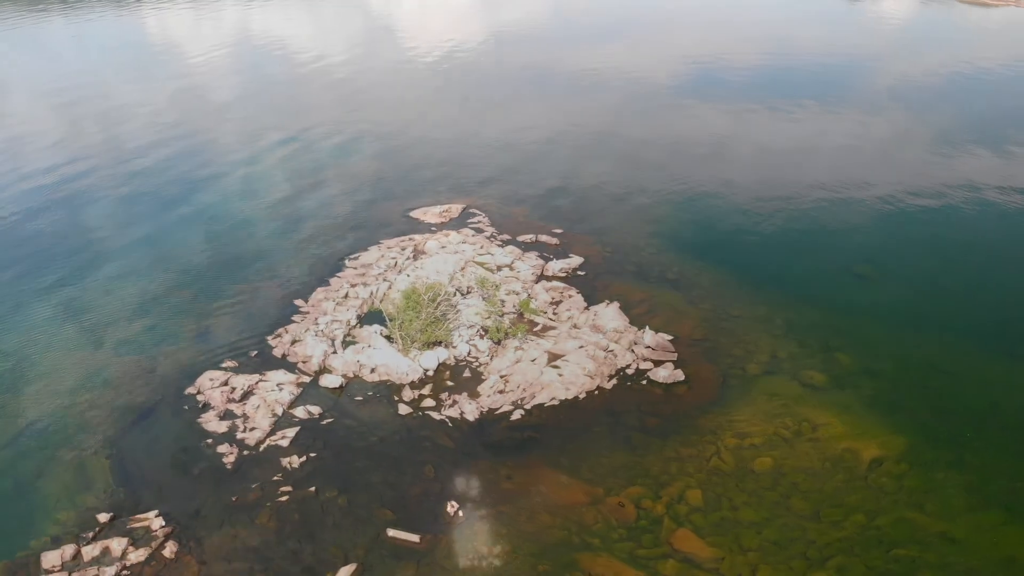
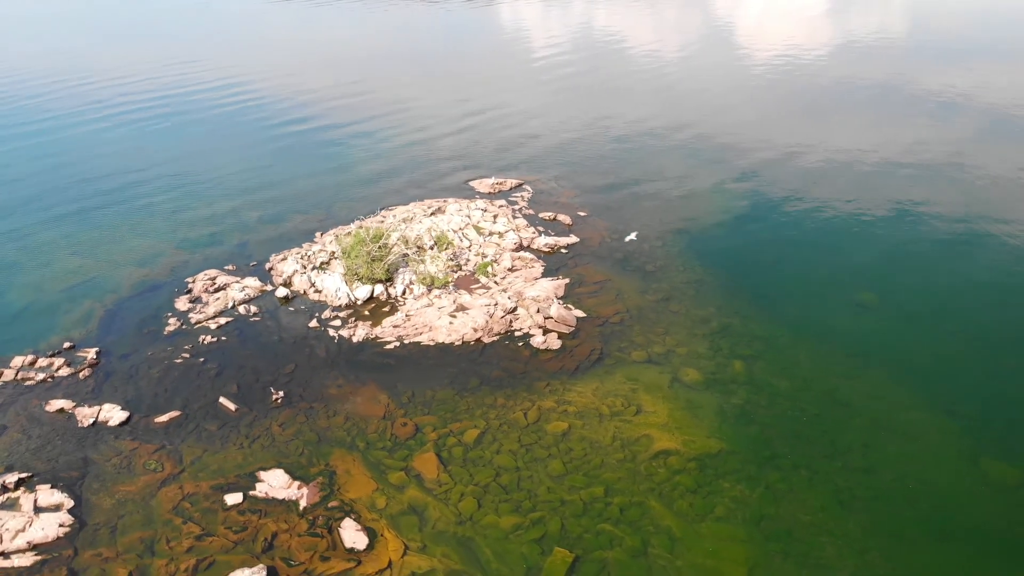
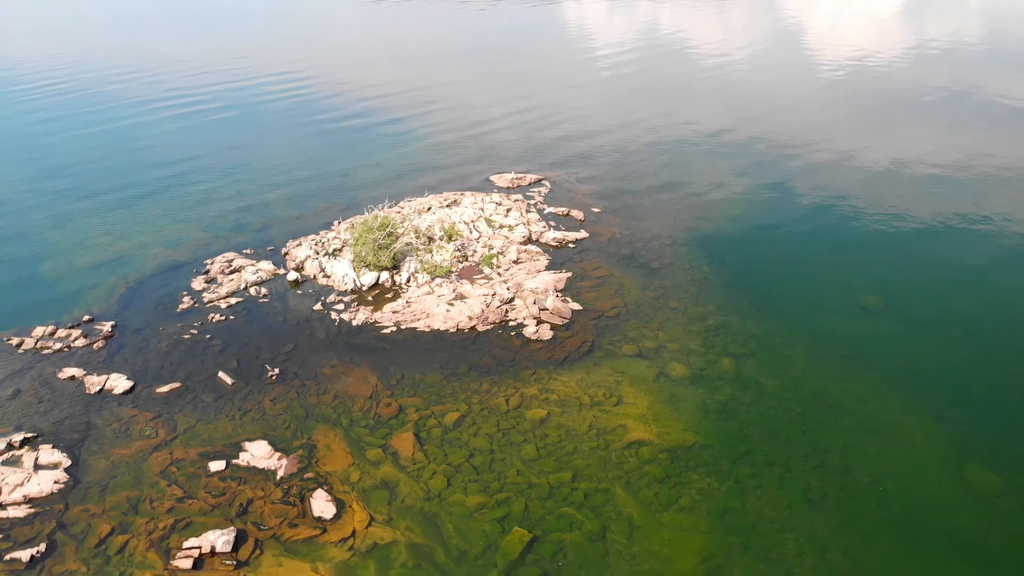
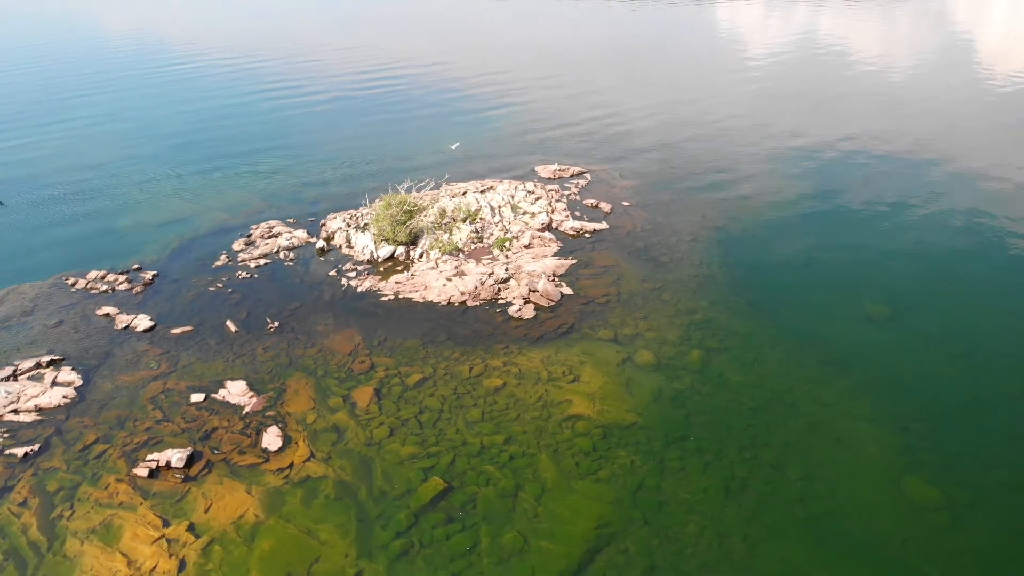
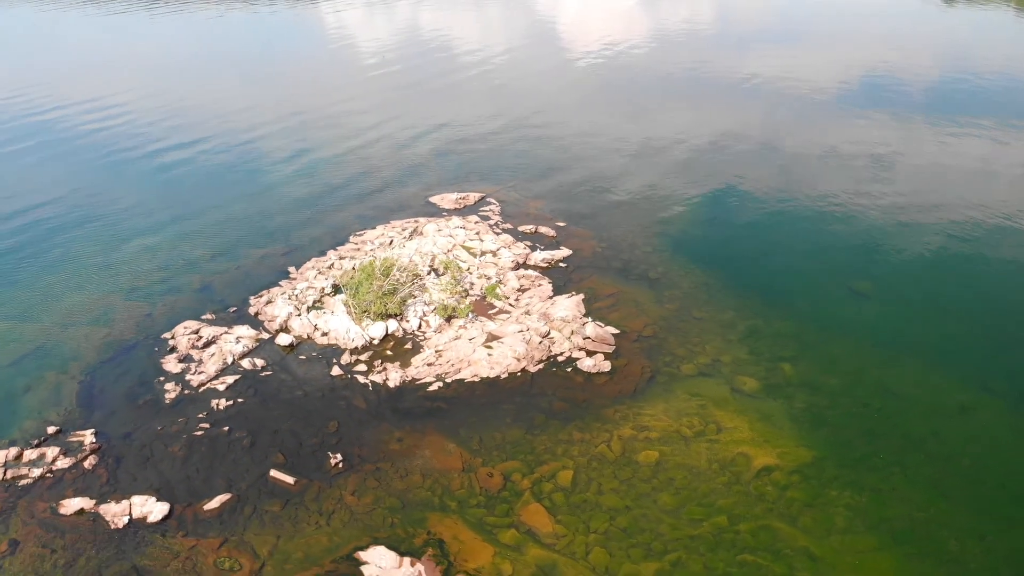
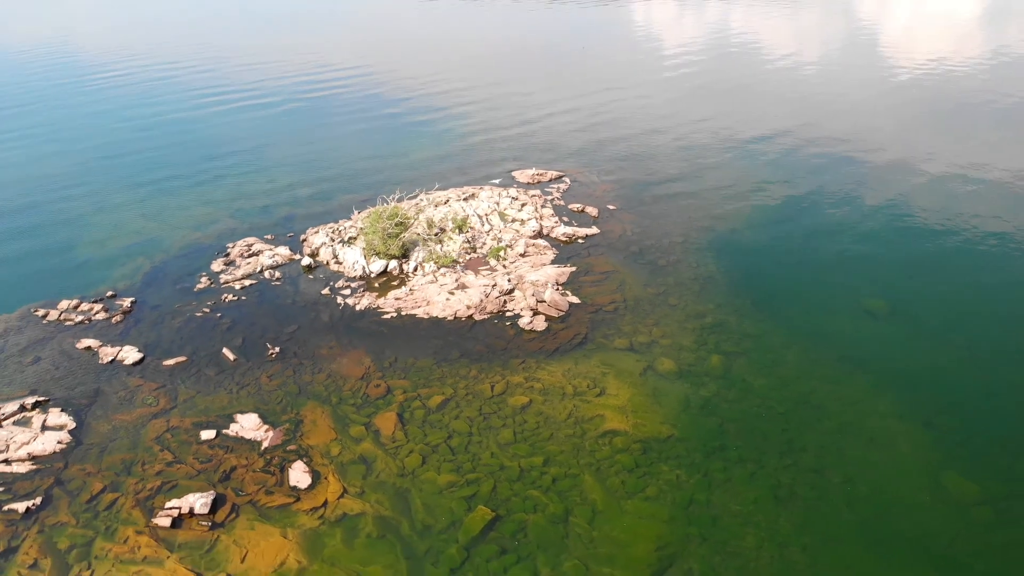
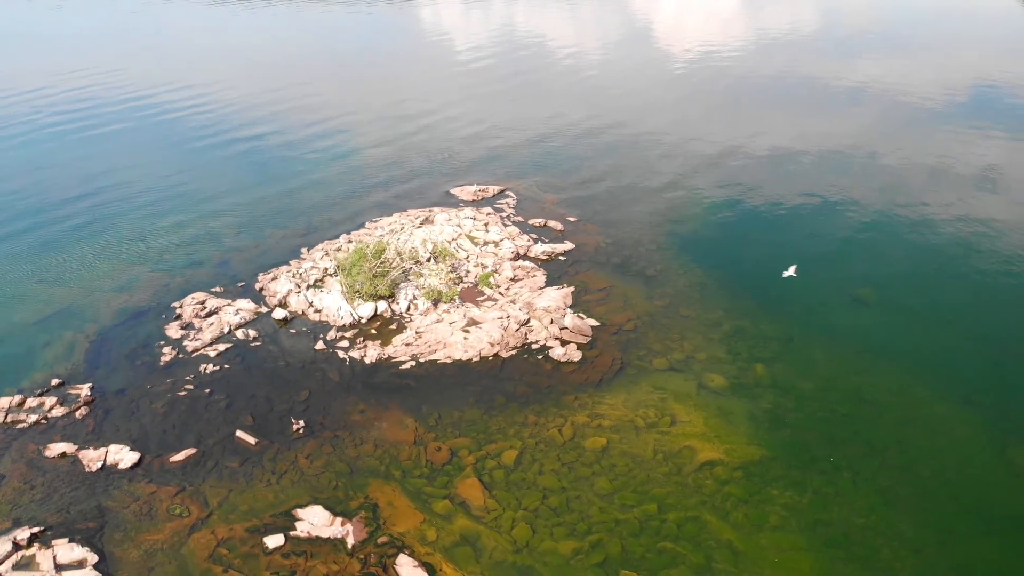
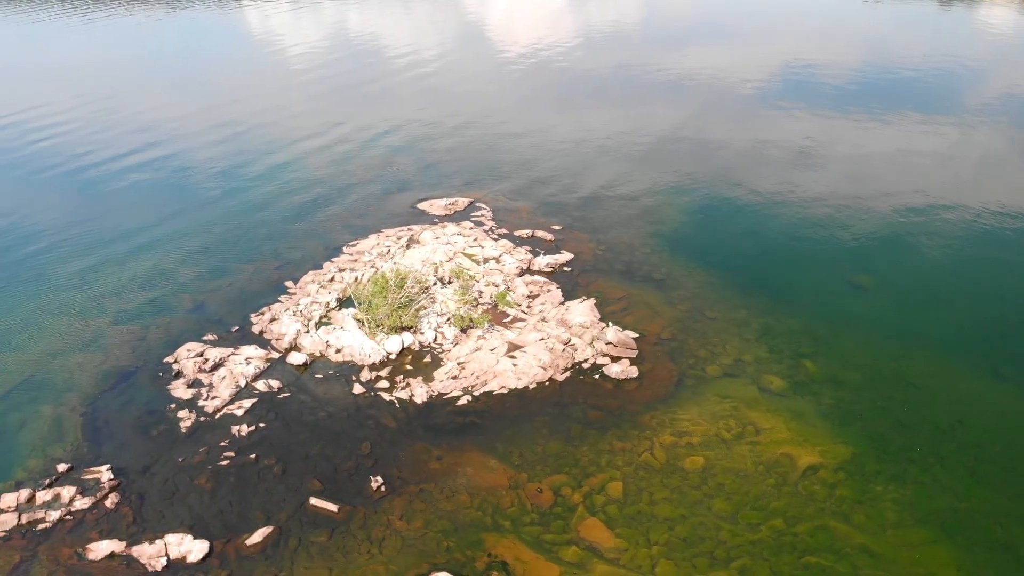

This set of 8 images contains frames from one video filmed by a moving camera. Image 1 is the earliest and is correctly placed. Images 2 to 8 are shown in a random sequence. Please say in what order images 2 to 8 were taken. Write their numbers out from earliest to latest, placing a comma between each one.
8, 5, 7, 2, 3, 6, 4
